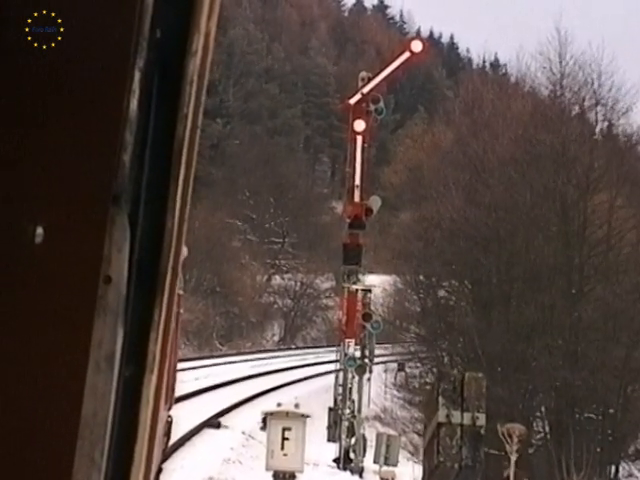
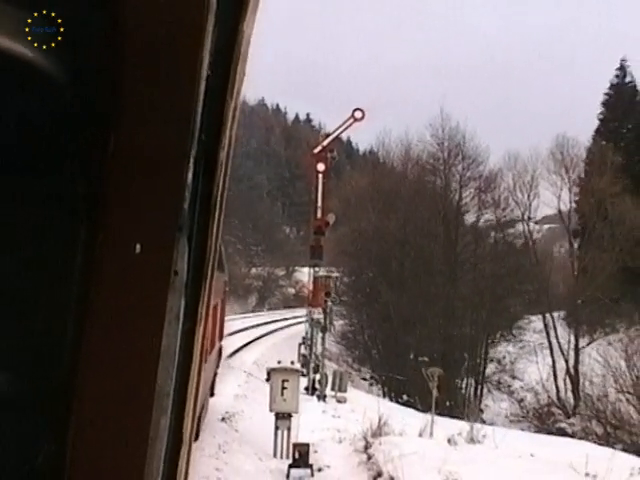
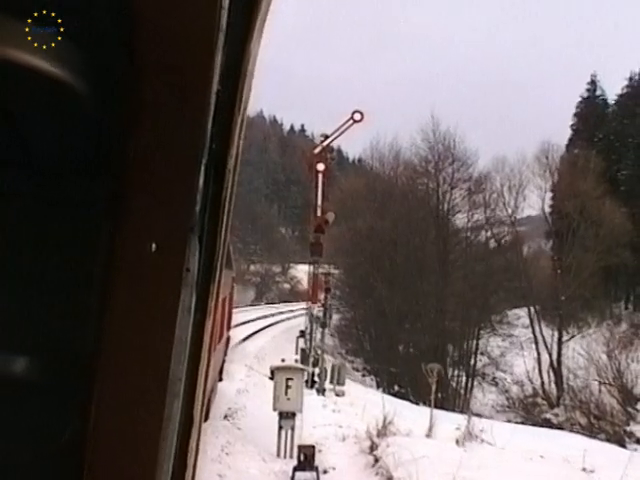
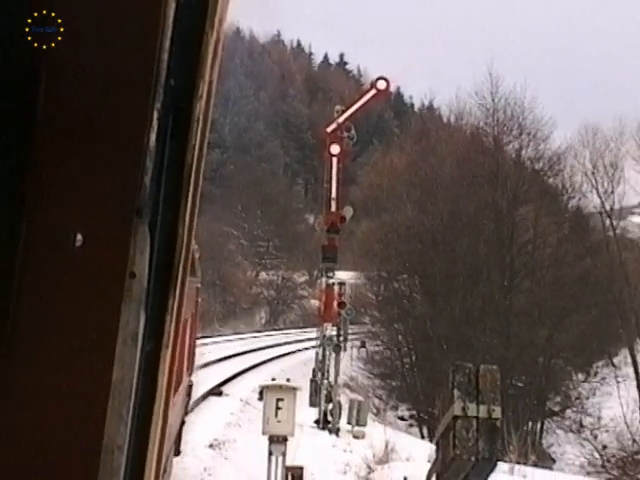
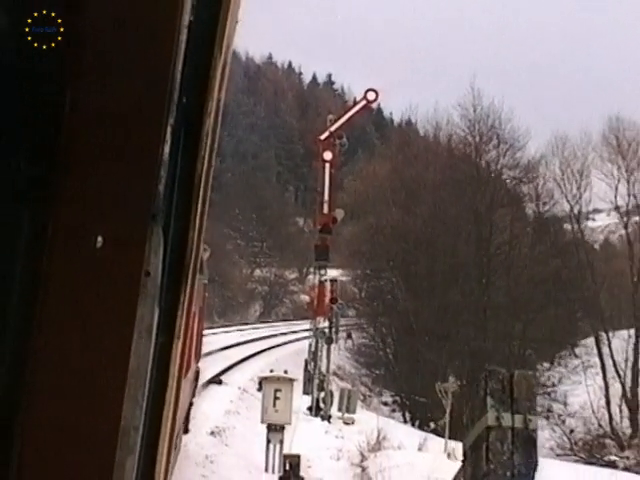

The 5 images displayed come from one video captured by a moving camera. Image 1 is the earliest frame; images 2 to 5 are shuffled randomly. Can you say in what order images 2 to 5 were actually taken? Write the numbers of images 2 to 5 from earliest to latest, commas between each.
4, 5, 2, 3
